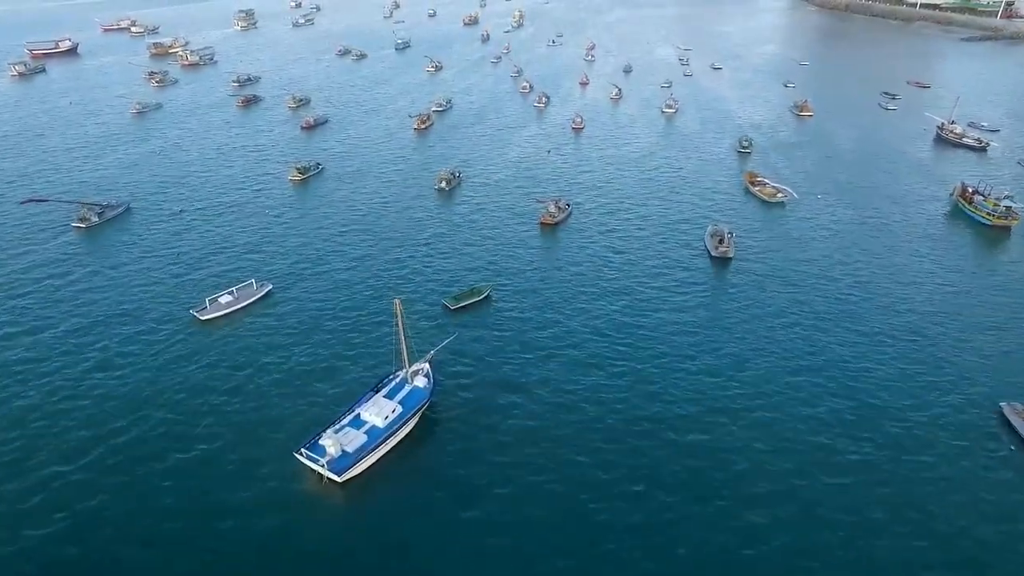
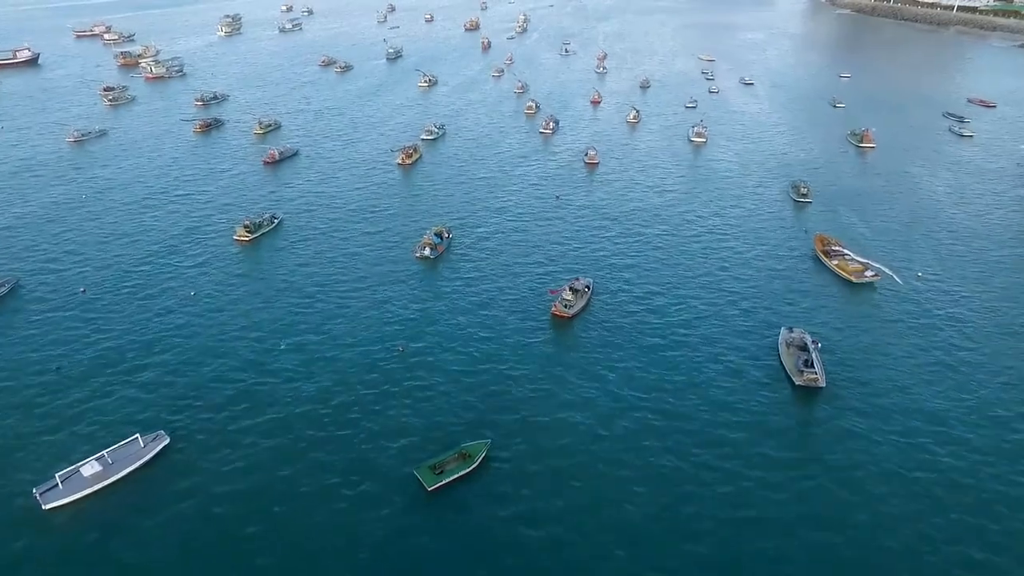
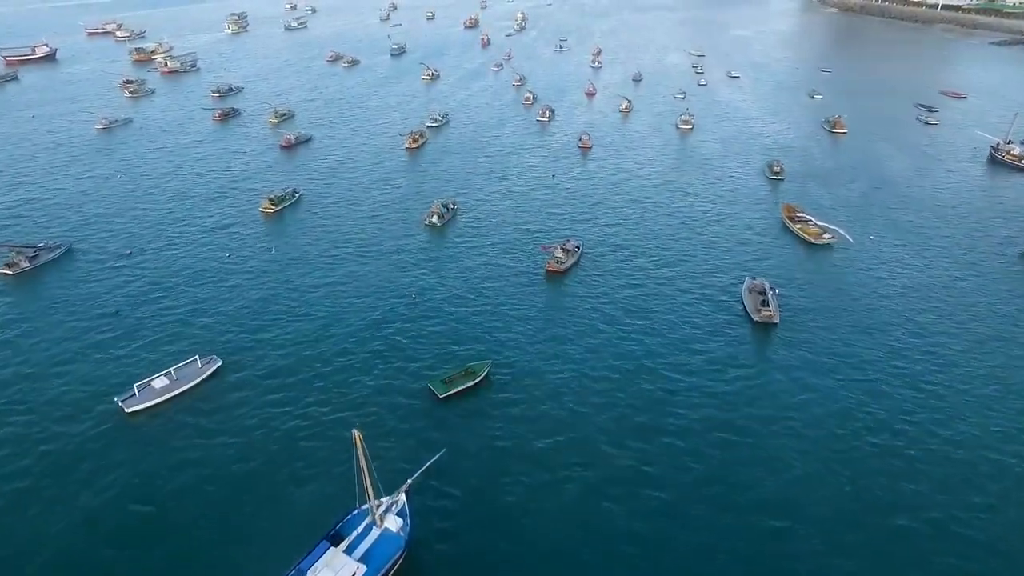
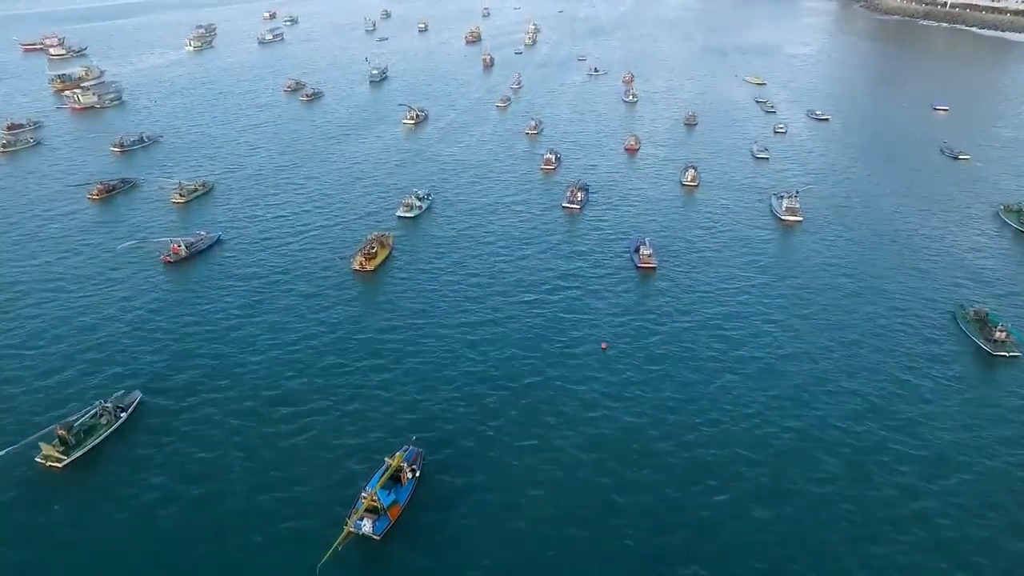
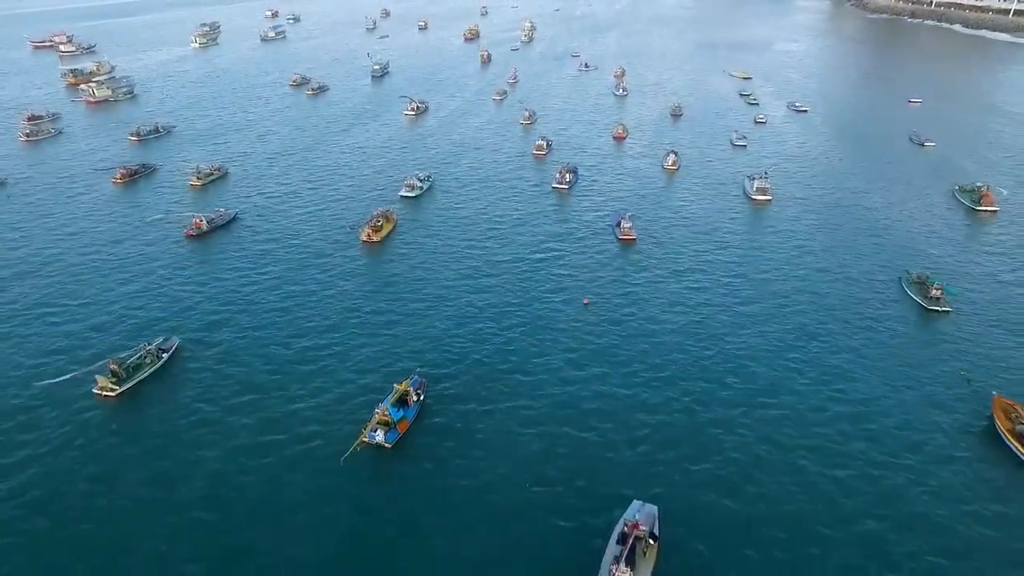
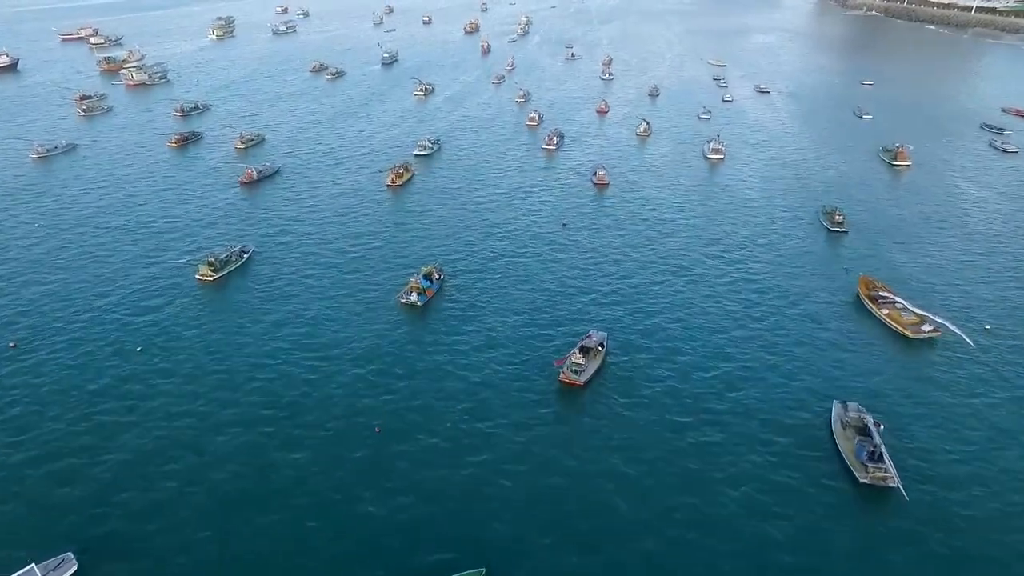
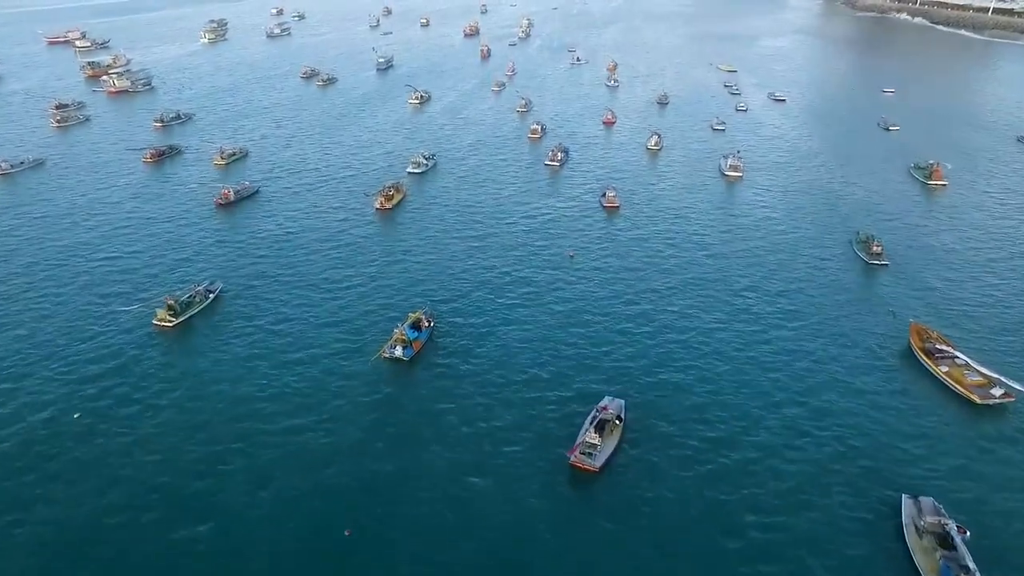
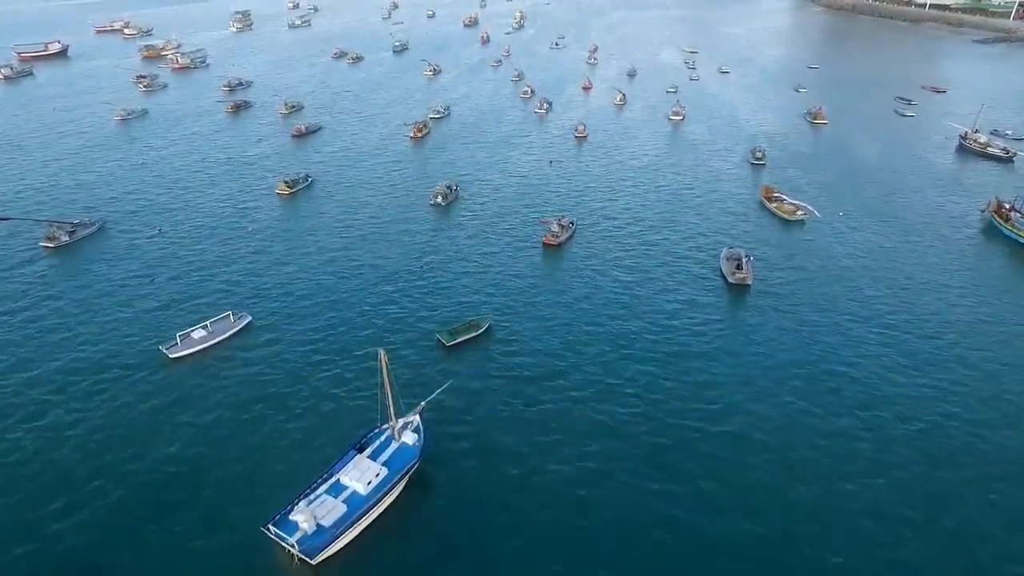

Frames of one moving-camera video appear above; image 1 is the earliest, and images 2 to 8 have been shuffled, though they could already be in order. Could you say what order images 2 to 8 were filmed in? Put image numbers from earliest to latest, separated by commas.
8, 3, 2, 6, 7, 5, 4
